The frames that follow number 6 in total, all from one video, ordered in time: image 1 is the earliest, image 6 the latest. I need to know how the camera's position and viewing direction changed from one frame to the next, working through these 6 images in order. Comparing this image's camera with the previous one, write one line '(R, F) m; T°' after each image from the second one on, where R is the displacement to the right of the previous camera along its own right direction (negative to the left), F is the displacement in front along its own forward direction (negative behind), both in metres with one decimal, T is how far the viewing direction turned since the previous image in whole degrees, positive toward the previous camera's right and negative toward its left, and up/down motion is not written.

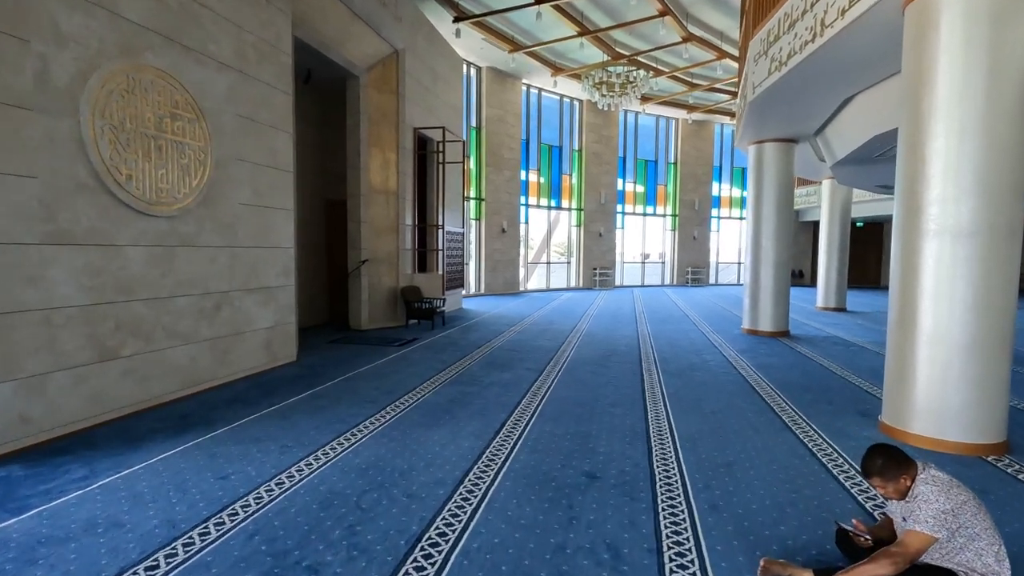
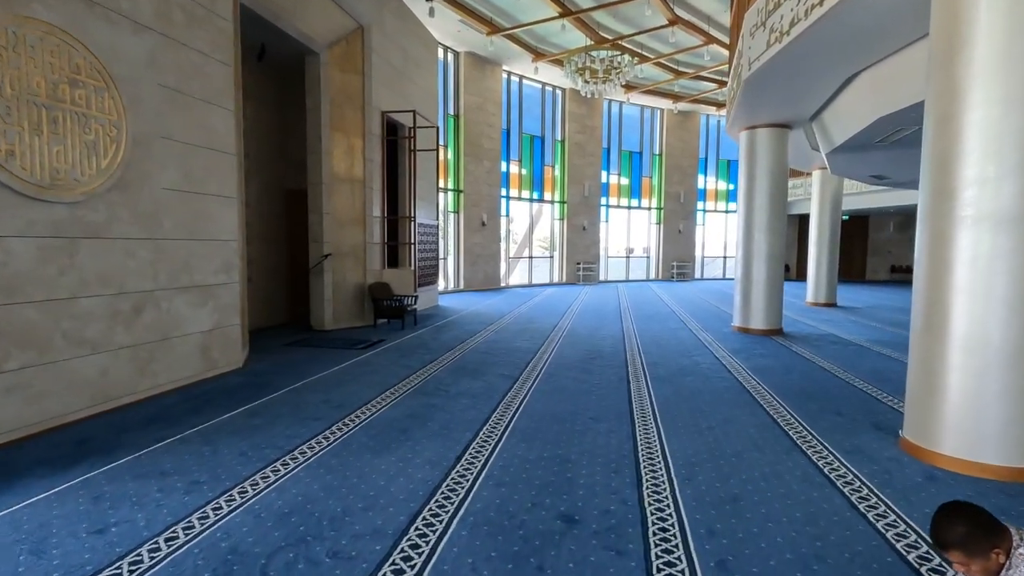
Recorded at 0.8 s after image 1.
(+0.1, +0.6) m; +2°
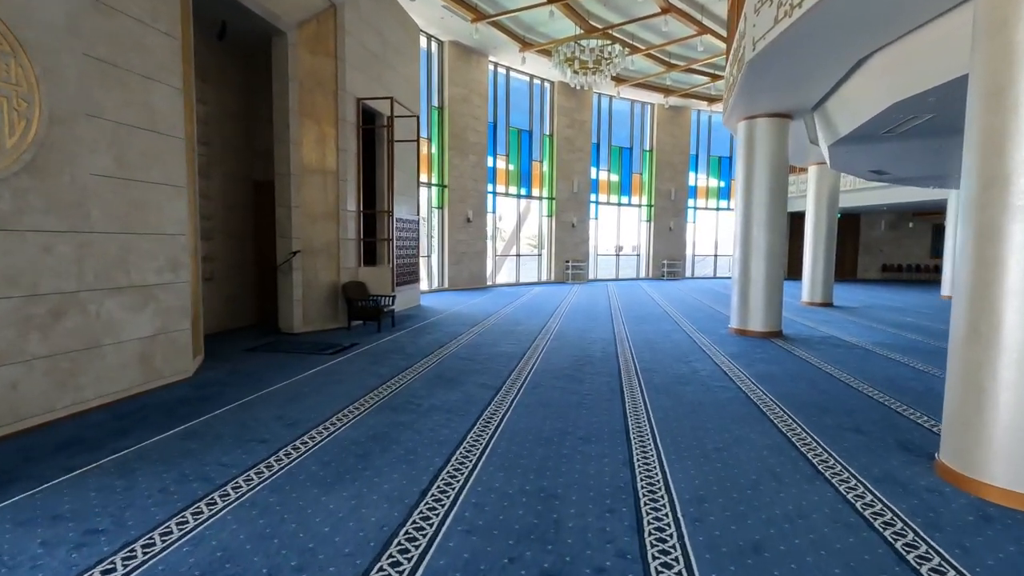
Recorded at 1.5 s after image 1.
(+0.1, +0.5) m; +1°
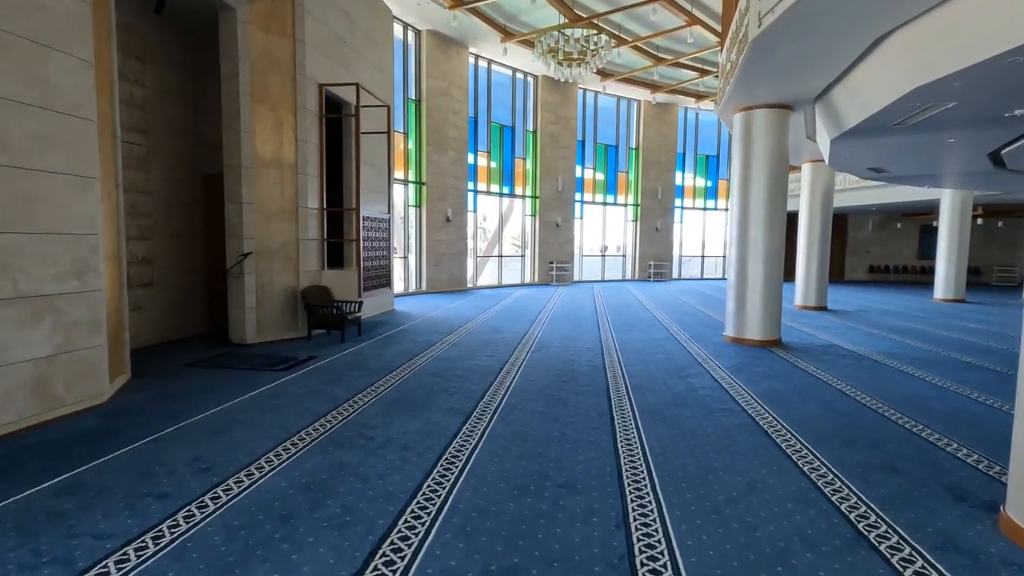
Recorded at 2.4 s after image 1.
(+0.1, +0.7) m; +2°
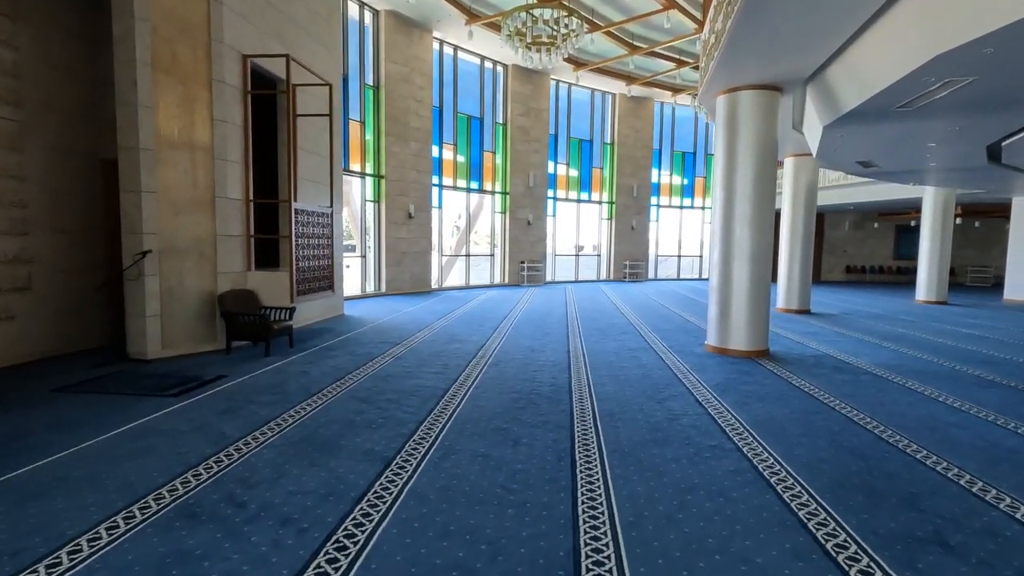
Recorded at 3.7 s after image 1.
(+0.3, +0.9) m; +2°
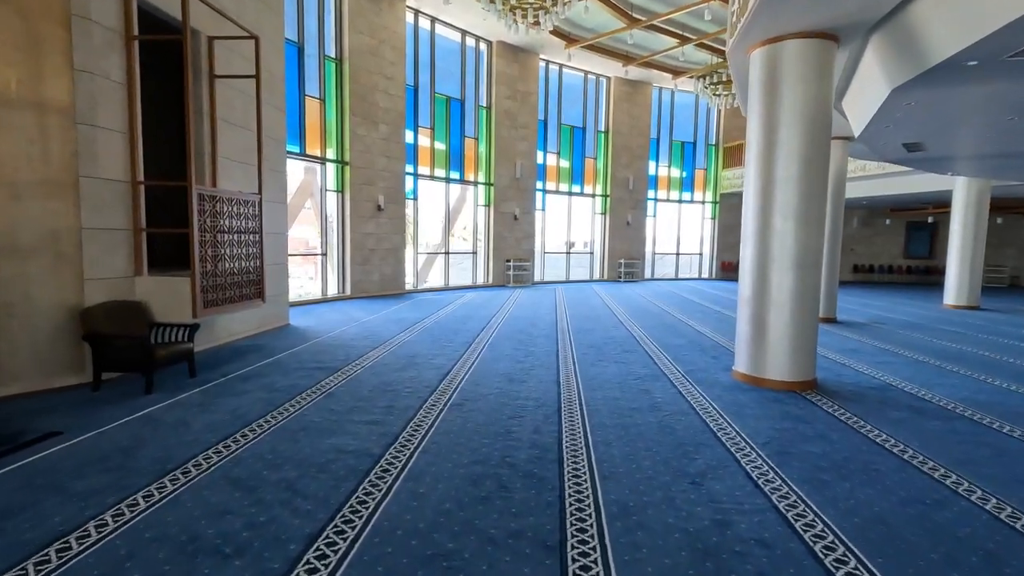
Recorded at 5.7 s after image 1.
(+0.2, +1.5) m; +1°
